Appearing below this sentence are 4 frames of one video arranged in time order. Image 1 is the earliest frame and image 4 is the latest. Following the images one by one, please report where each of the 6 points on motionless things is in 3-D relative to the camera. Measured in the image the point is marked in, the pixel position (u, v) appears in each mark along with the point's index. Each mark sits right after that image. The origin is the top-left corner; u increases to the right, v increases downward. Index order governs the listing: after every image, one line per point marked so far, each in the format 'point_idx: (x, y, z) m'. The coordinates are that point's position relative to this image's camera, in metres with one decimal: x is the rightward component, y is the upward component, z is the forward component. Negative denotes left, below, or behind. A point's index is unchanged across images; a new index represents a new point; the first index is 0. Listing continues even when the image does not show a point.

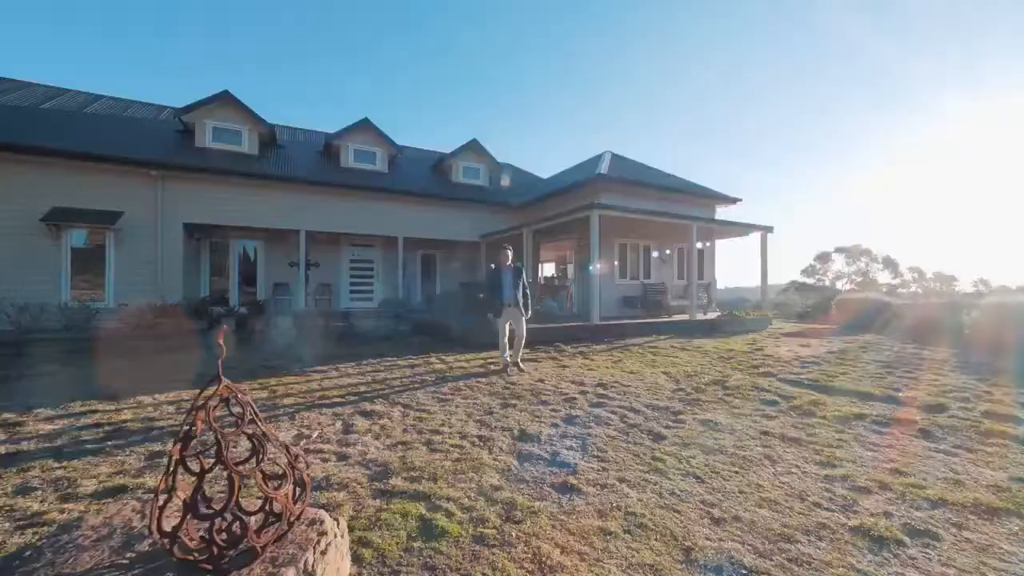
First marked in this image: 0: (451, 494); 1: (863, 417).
0: (-0.3, -1.1, +2.3) m
1: (+3.2, -1.2, +3.9) m
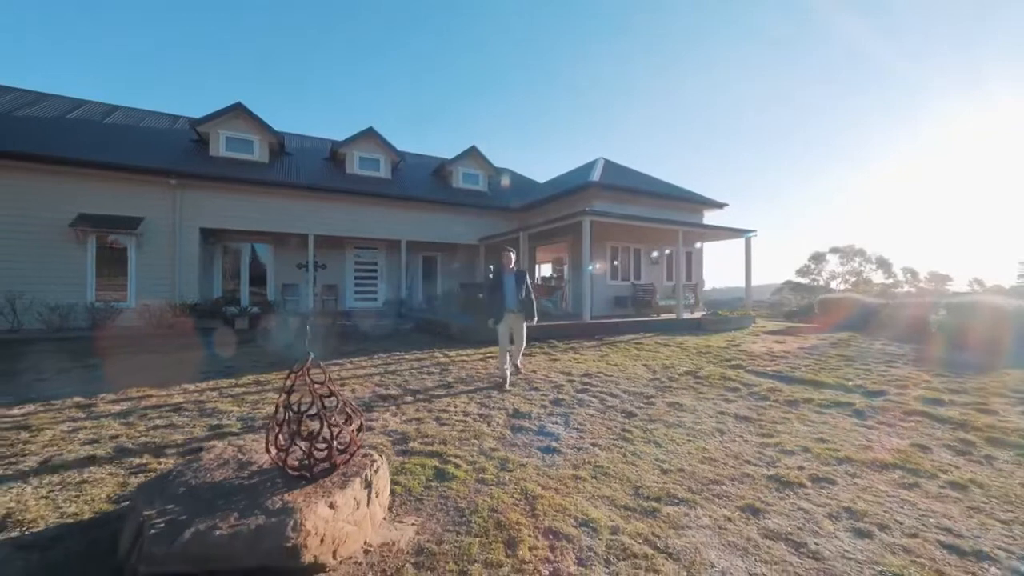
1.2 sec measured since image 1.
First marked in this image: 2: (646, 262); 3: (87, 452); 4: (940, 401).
0: (-0.4, -1.1, +2.9) m
1: (+3.2, -1.2, +4.6) m
2: (+4.1, +0.8, +13.2) m
3: (-2.9, -1.1, +2.9) m
4: (+4.6, -1.2, +4.6) m
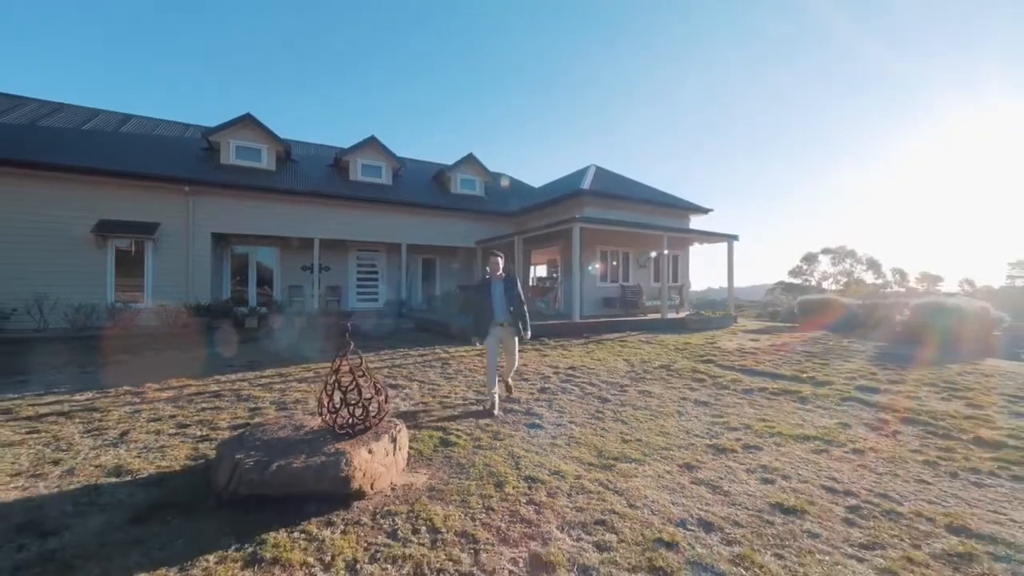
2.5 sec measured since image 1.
0: (-0.4, -1.2, +3.6) m
1: (+3.1, -1.2, +5.3) m
2: (+4.0, +0.8, +13.9) m
3: (-3.0, -1.2, +3.6) m
4: (+4.5, -1.2, +5.3) m
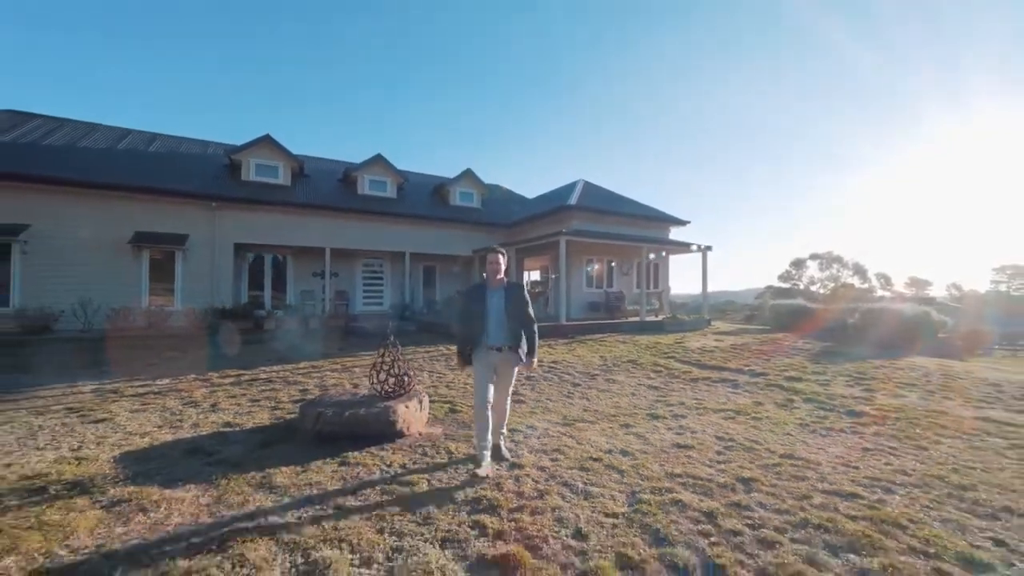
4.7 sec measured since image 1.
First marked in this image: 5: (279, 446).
0: (-0.6, -1.3, +4.8) m
1: (+3.0, -1.4, +6.5) m
2: (+3.8, +0.6, +15.2) m
3: (-3.1, -1.2, +4.7) m
4: (+4.4, -1.4, +6.5) m
5: (-1.8, -1.2, +3.3) m
